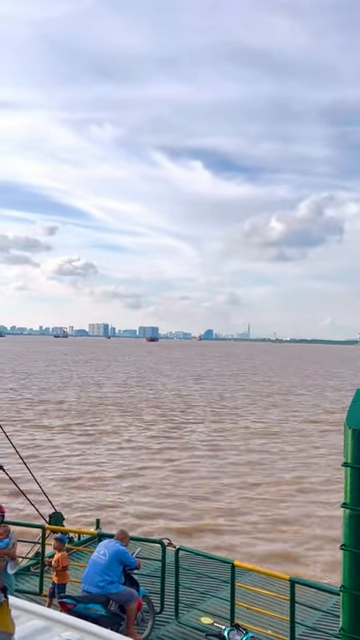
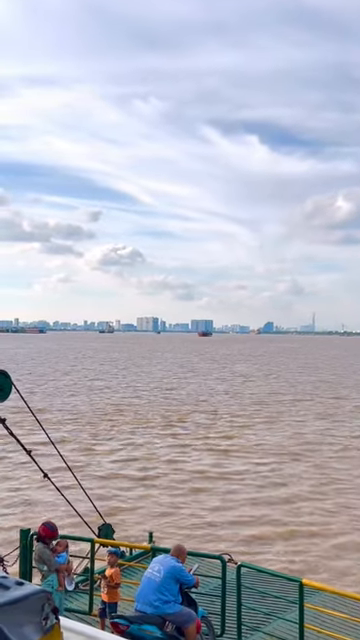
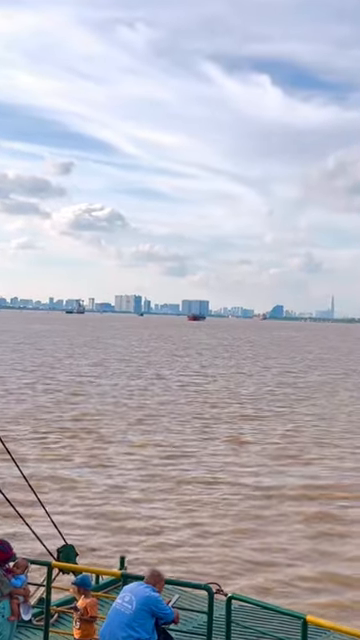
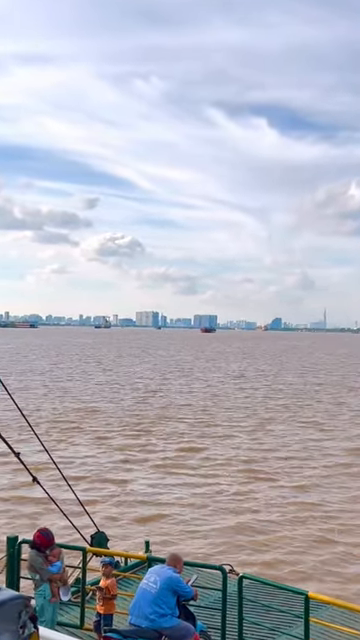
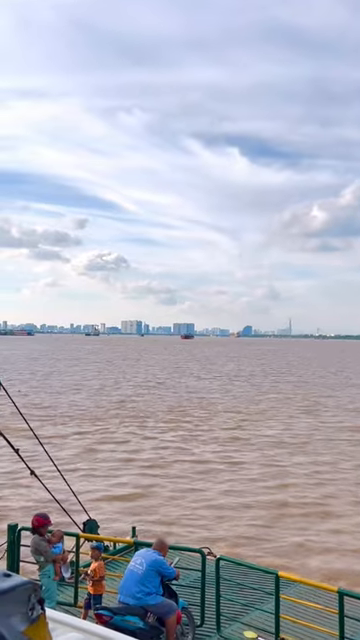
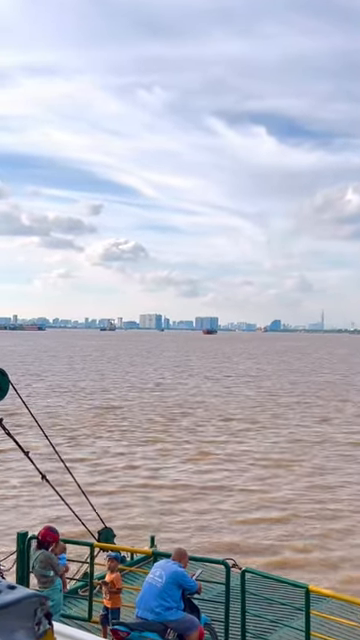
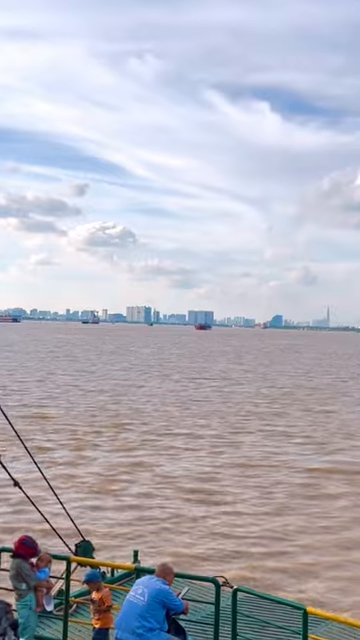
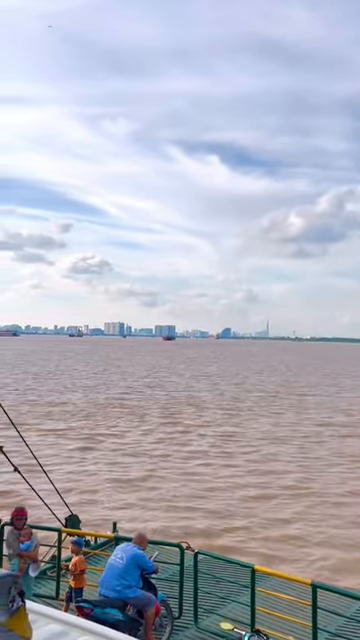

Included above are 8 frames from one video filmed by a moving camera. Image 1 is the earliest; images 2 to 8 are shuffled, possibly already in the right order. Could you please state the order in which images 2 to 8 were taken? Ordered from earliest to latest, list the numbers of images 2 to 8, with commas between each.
8, 5, 2, 6, 4, 7, 3
